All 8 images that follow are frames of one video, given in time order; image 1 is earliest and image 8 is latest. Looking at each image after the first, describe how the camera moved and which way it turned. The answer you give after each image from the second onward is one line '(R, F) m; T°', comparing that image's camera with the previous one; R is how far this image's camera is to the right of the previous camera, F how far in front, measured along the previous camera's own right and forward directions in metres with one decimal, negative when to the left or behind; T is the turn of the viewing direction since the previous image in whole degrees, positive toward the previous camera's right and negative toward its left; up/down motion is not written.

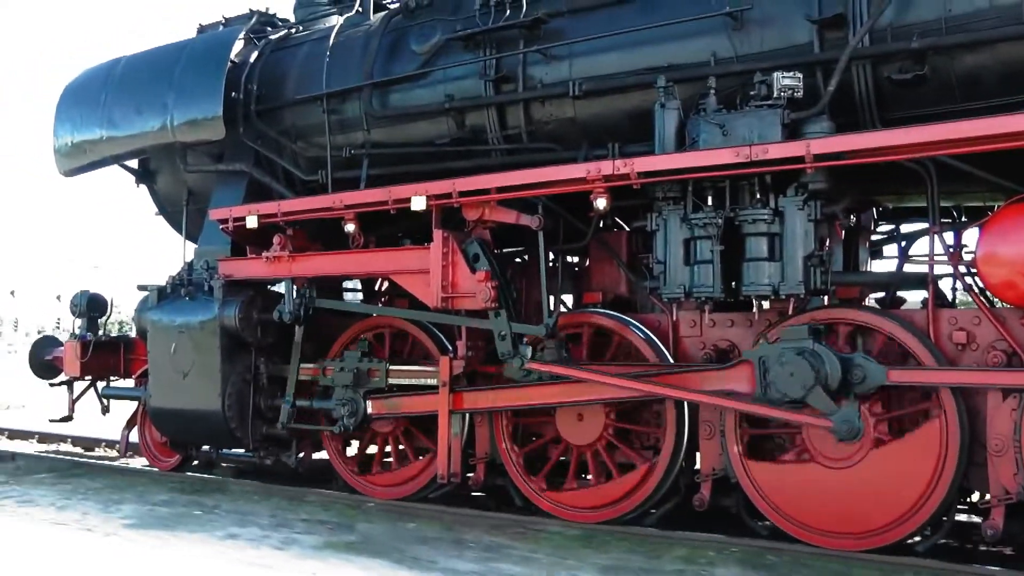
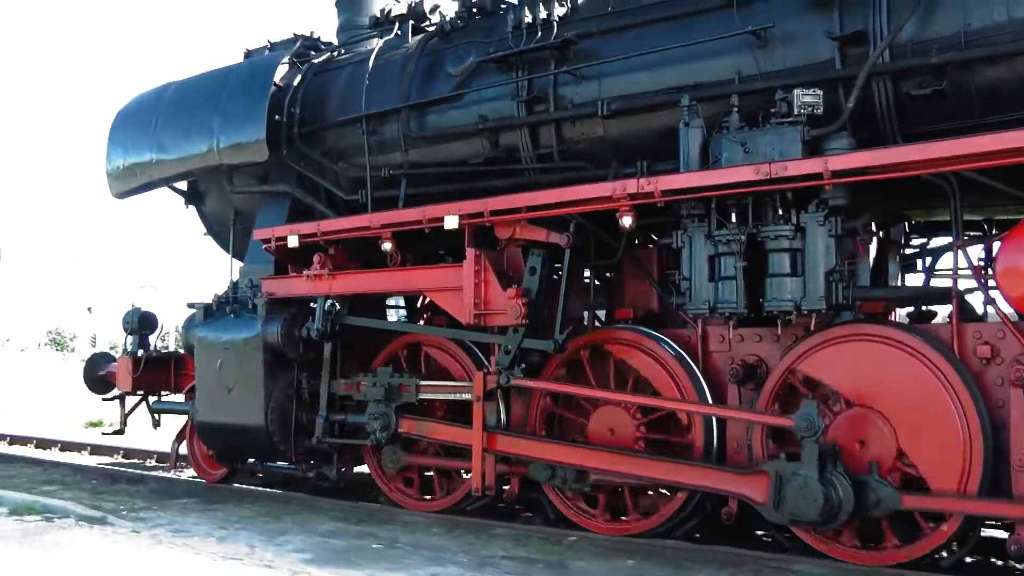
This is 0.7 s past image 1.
(+0.1, -0.1) m; -3°
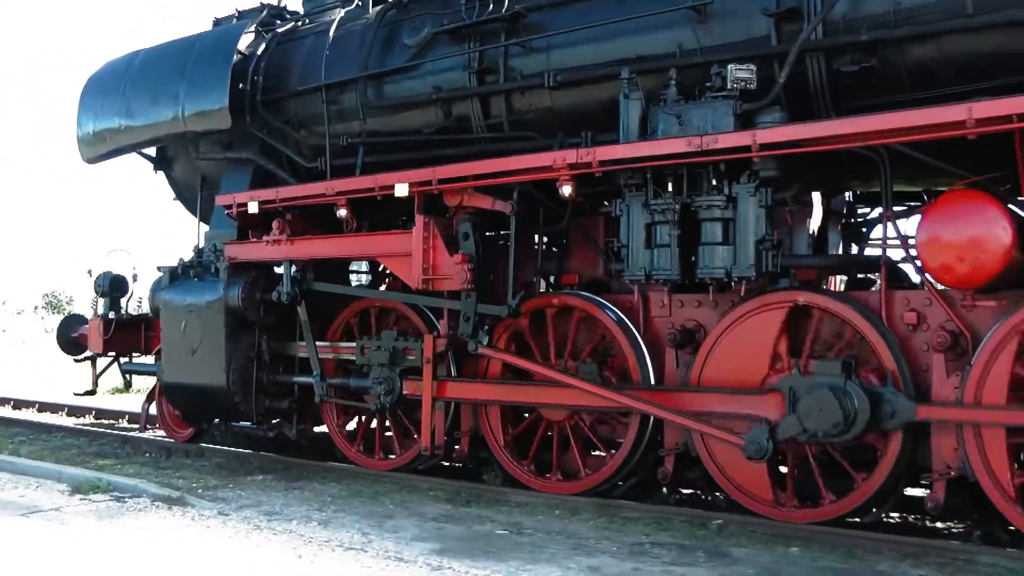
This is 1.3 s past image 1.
(+0.2, -0.2) m; 0°
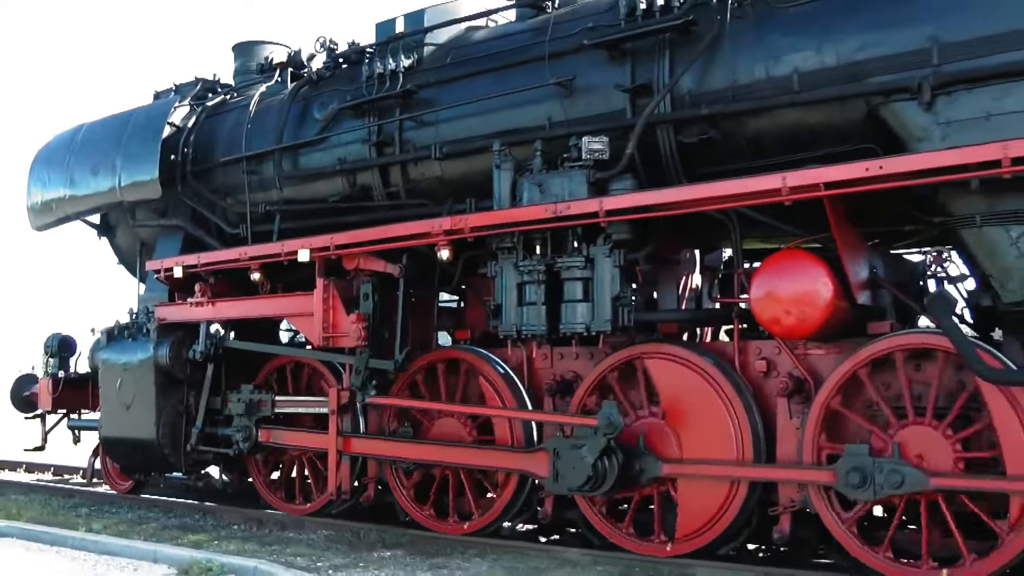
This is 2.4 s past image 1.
(+0.5, -0.4) m; -1°
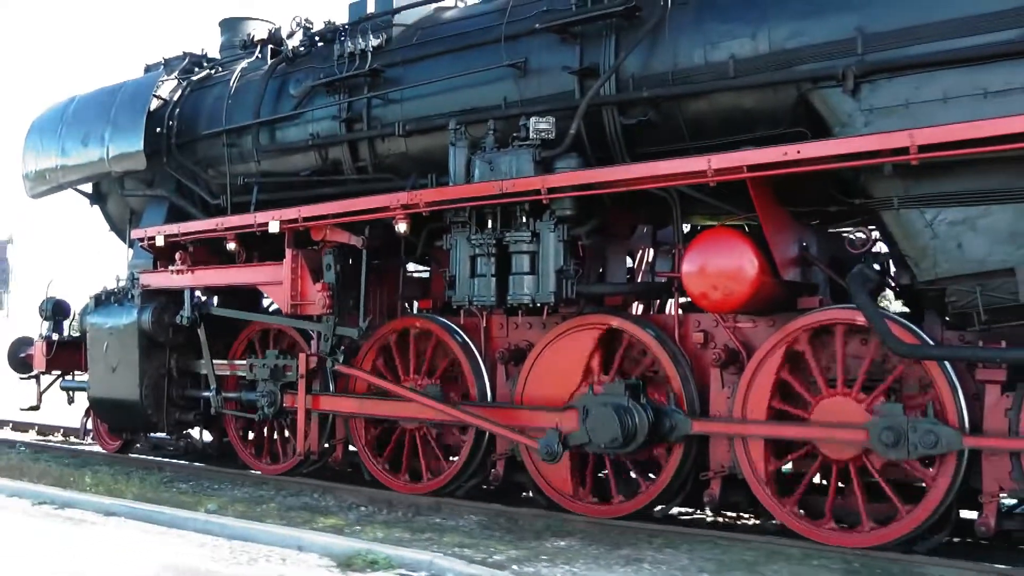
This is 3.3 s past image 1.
(+0.3, -0.3) m; -1°
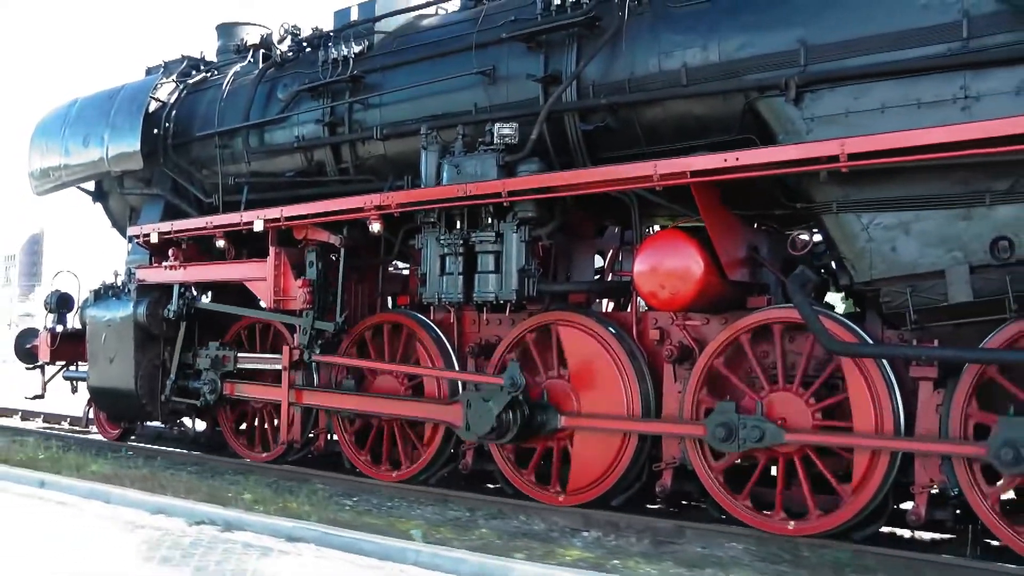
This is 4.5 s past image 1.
(+0.3, -0.3) m; -1°
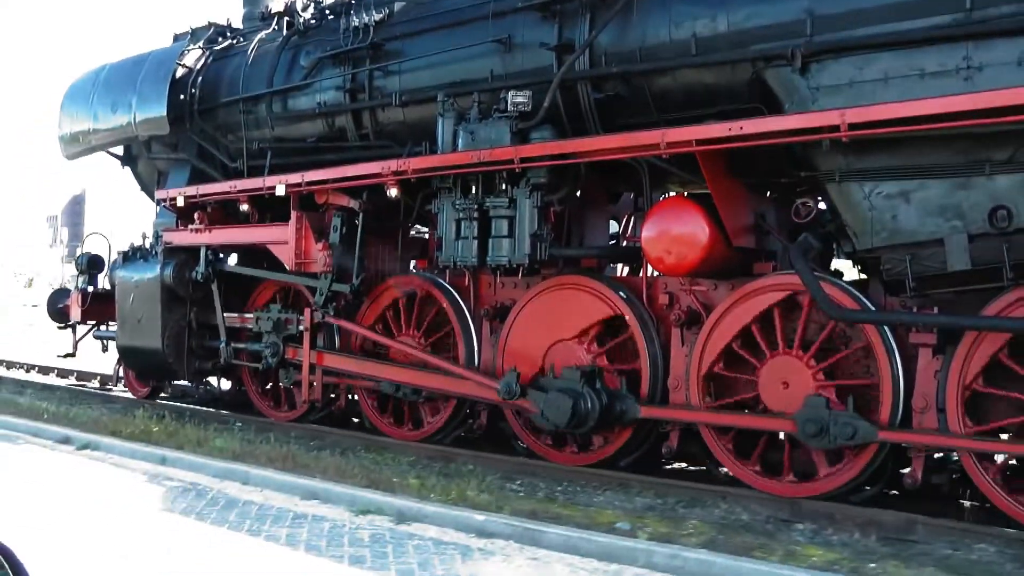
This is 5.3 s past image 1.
(+0.1, -0.1) m; -1°
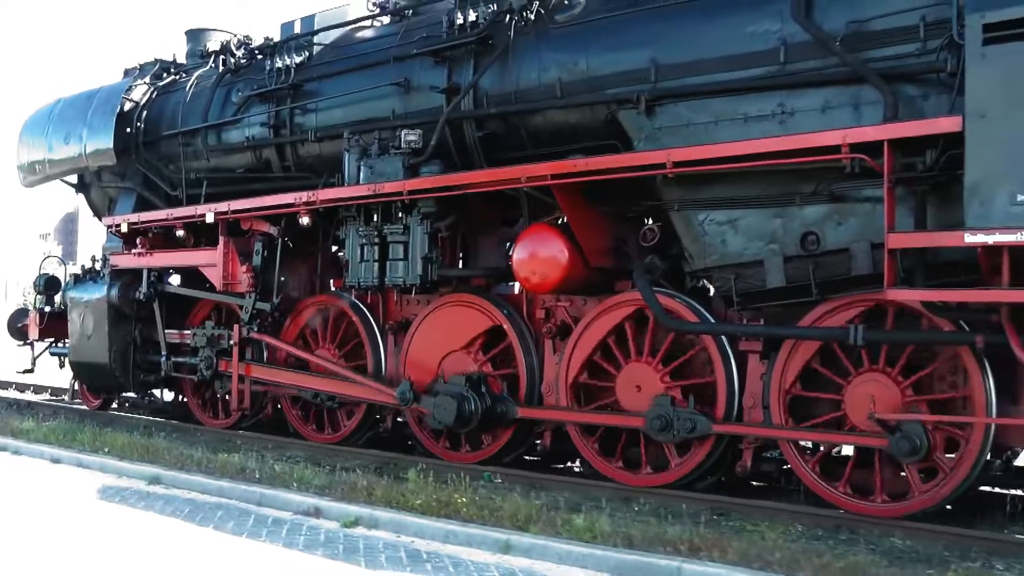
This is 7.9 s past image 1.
(+0.5, -0.7) m; 0°
